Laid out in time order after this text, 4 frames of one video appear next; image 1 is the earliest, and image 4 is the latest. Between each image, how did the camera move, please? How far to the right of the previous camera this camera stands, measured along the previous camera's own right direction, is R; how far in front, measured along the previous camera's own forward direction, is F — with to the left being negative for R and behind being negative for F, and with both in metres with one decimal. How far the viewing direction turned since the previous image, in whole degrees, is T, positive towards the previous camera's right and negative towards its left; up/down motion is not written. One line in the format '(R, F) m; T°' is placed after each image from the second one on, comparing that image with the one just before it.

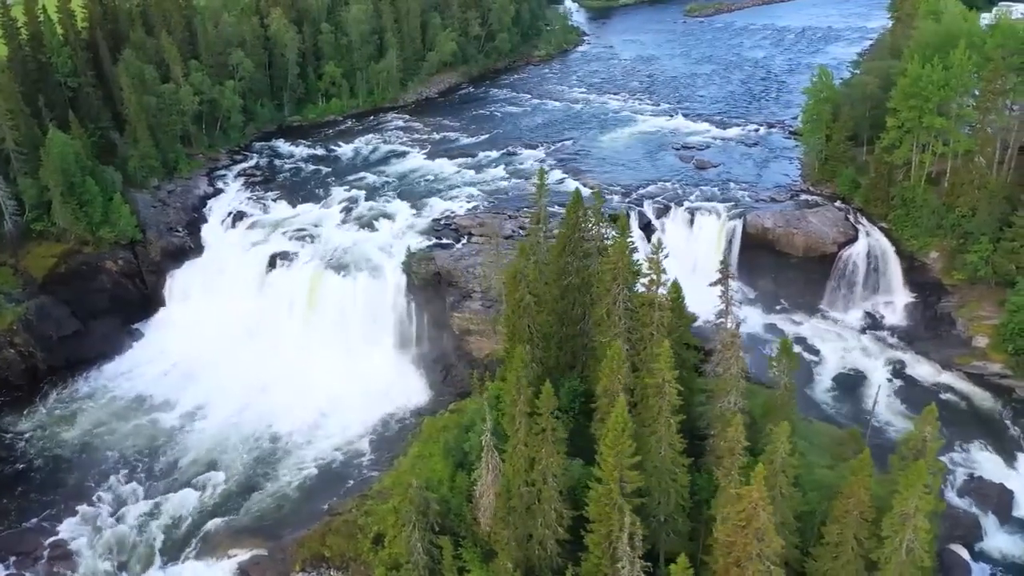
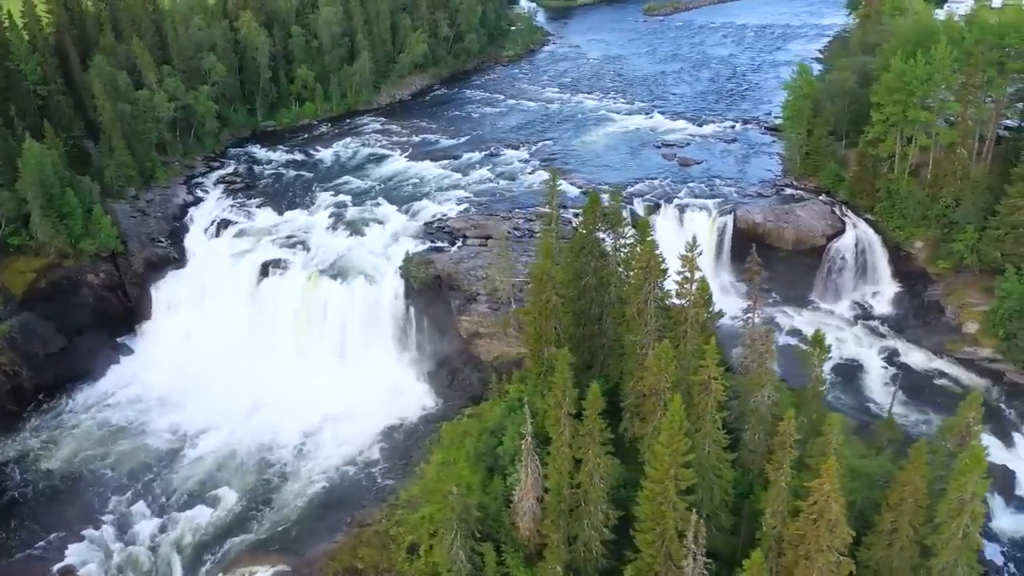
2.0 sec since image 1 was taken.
(-3.1, +0.3) m; +3°
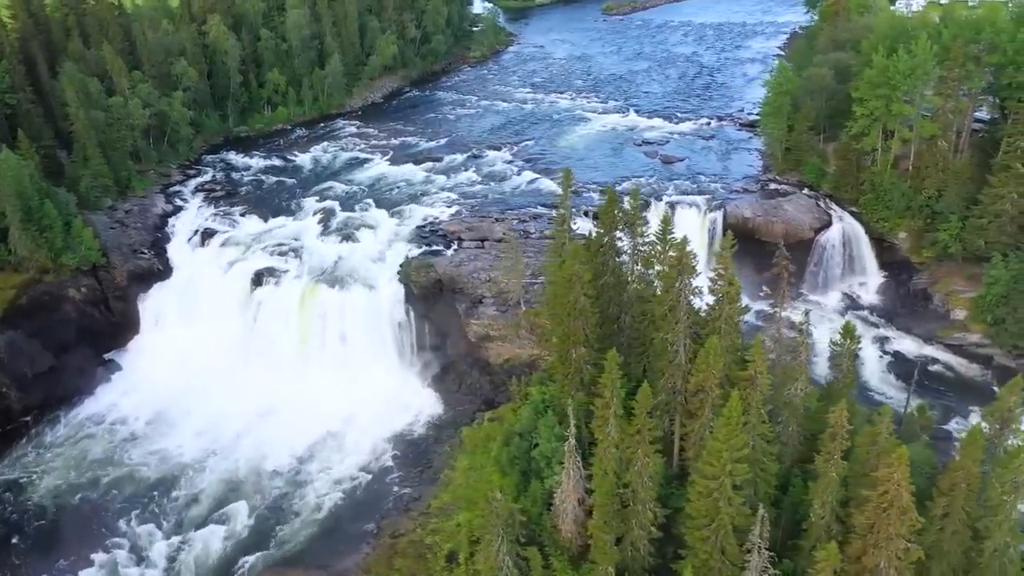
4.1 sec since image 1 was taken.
(-3.3, +0.3) m; +4°
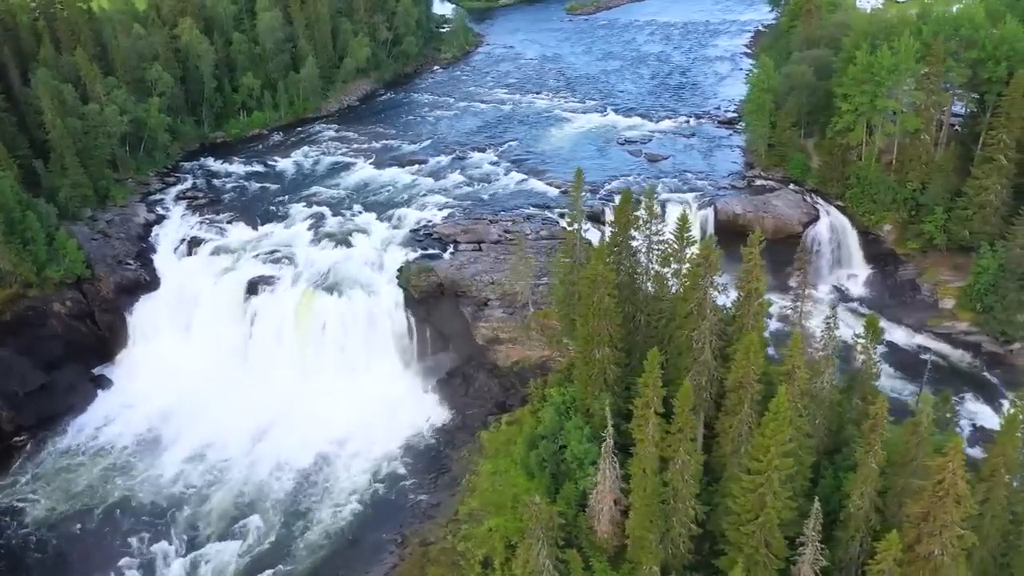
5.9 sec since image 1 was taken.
(-2.8, +0.3) m; +3°
